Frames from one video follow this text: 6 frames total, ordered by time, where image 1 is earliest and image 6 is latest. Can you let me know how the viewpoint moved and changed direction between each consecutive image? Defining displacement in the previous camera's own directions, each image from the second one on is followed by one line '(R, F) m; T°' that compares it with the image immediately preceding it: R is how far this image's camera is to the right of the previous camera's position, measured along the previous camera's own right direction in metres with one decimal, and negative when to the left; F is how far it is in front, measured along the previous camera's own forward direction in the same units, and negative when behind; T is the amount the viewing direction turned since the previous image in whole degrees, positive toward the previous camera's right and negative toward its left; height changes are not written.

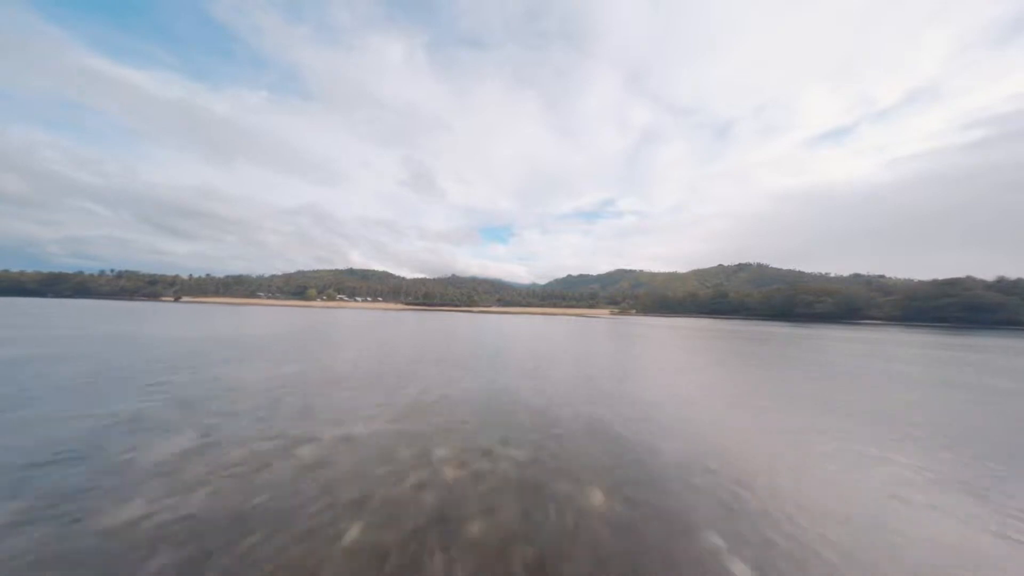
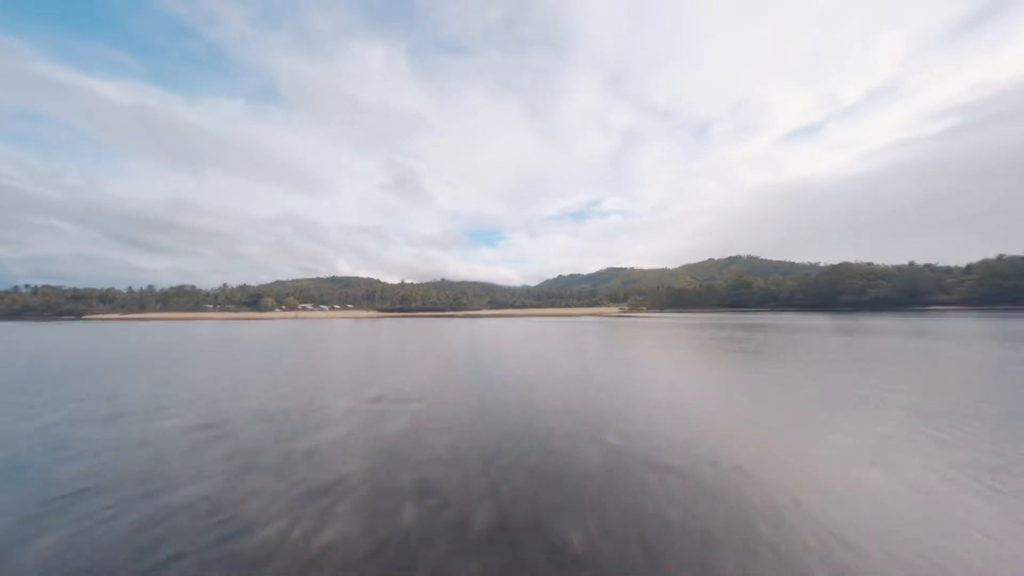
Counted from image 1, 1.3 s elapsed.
(+0.1, +7.2) m; +1°
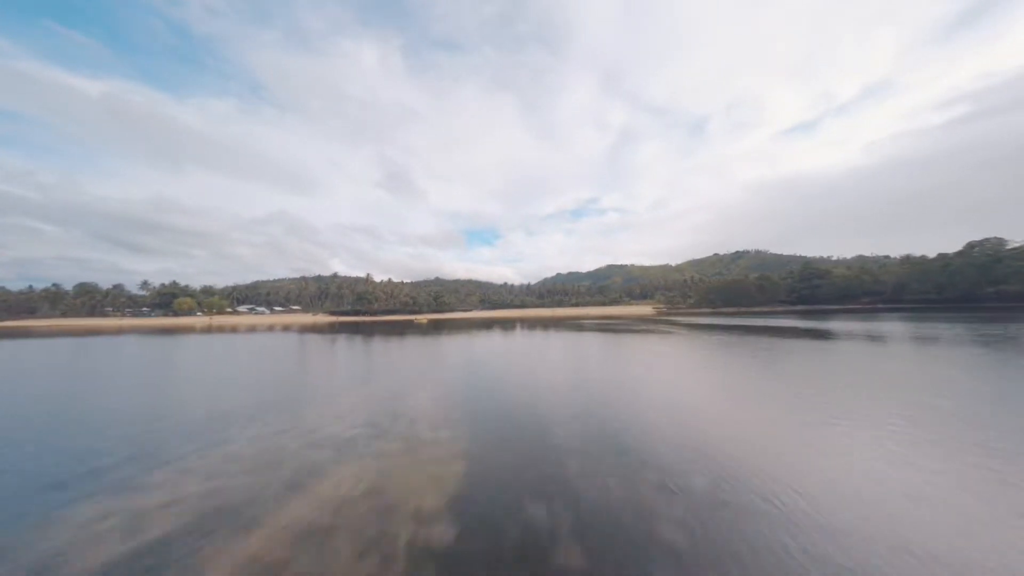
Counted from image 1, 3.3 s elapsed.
(0.0, +11.0) m; 0°
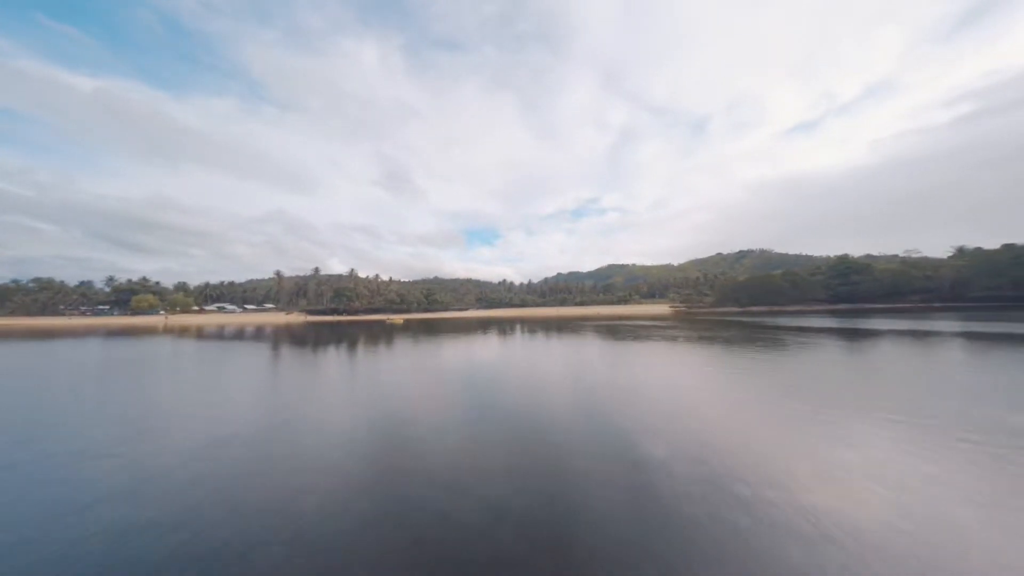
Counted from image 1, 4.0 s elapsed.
(0.0, +3.7) m; 0°
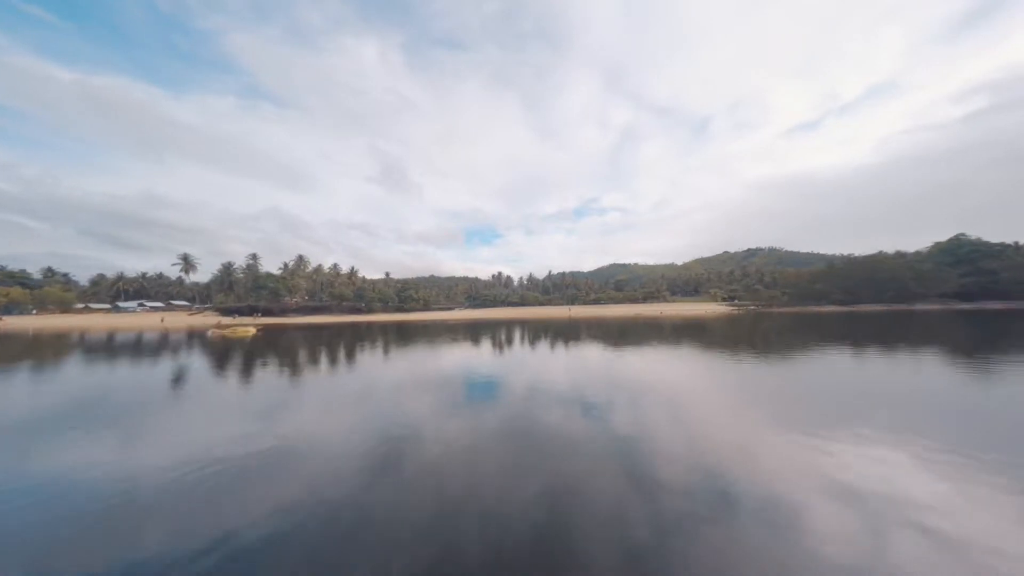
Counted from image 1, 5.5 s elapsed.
(+0.1, +8.4) m; 0°
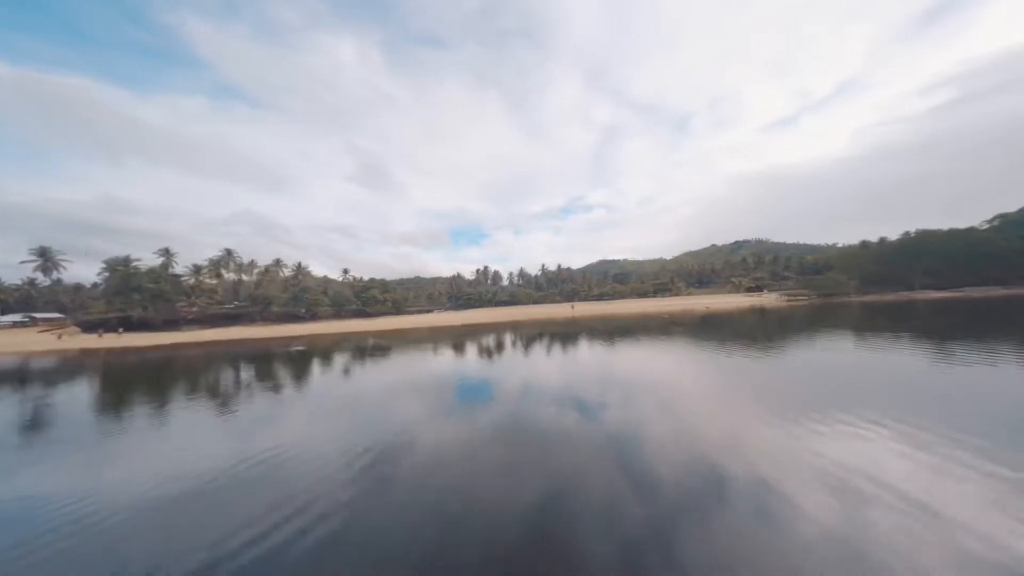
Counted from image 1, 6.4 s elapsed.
(0.0, +5.9) m; +1°
